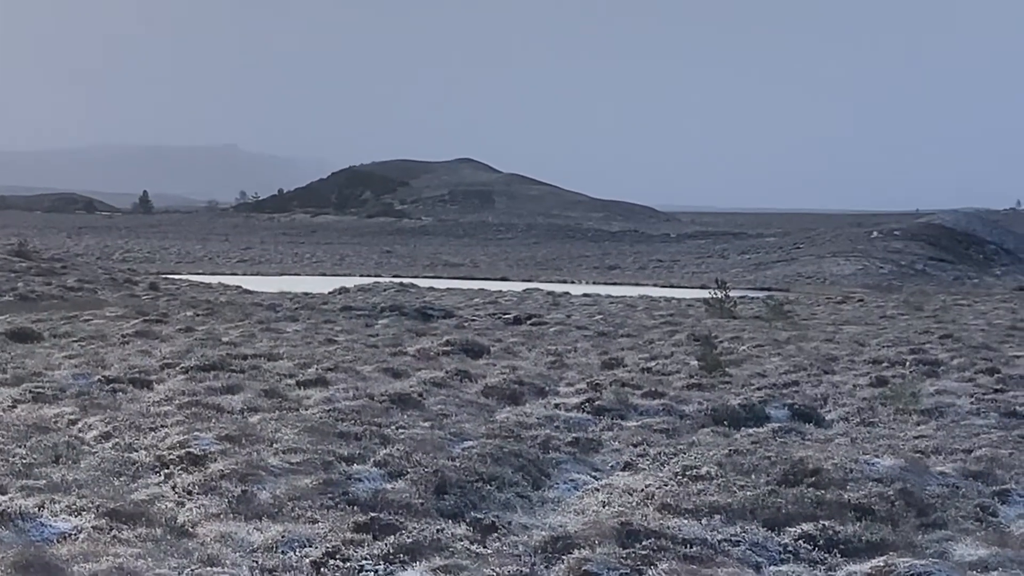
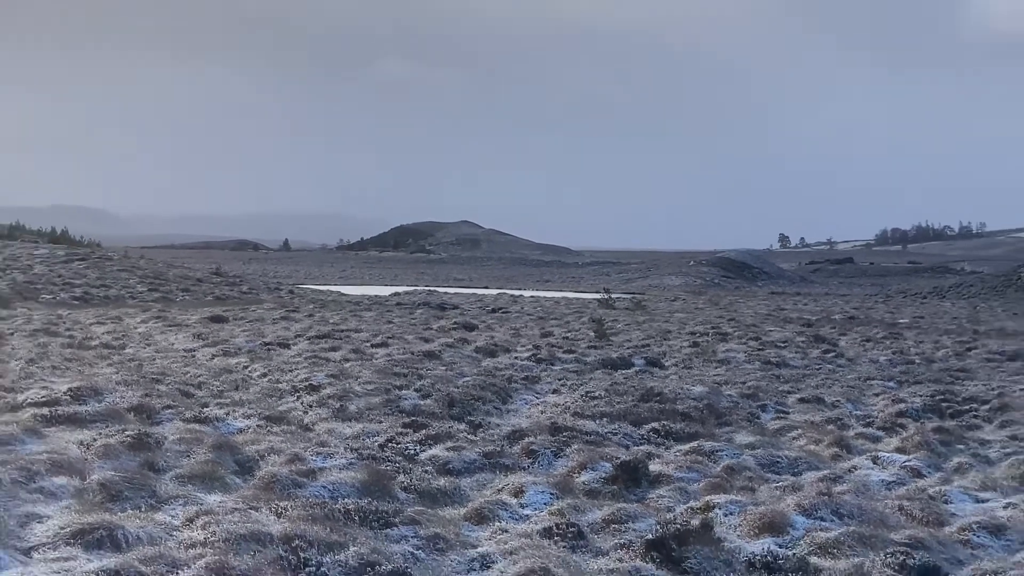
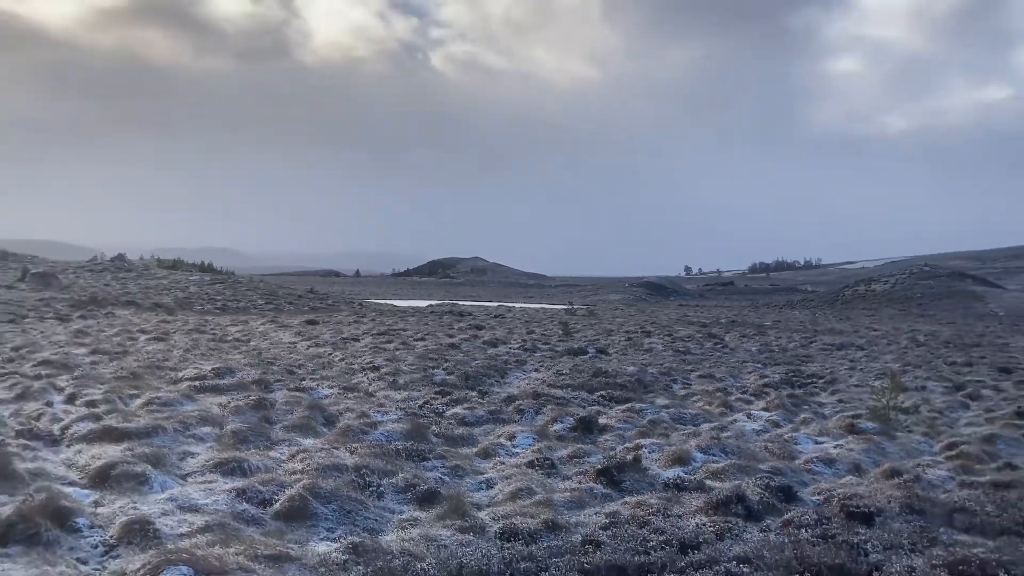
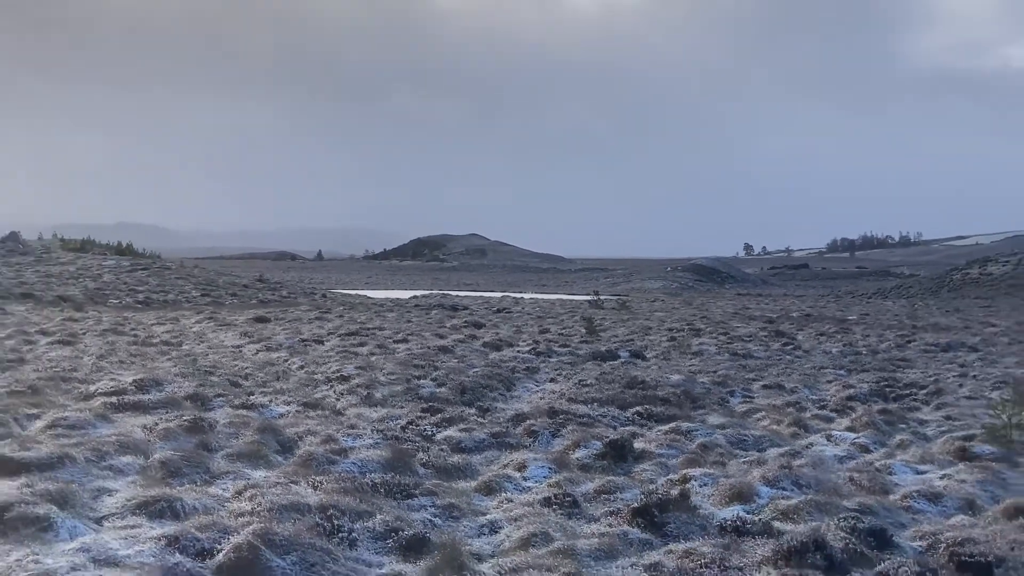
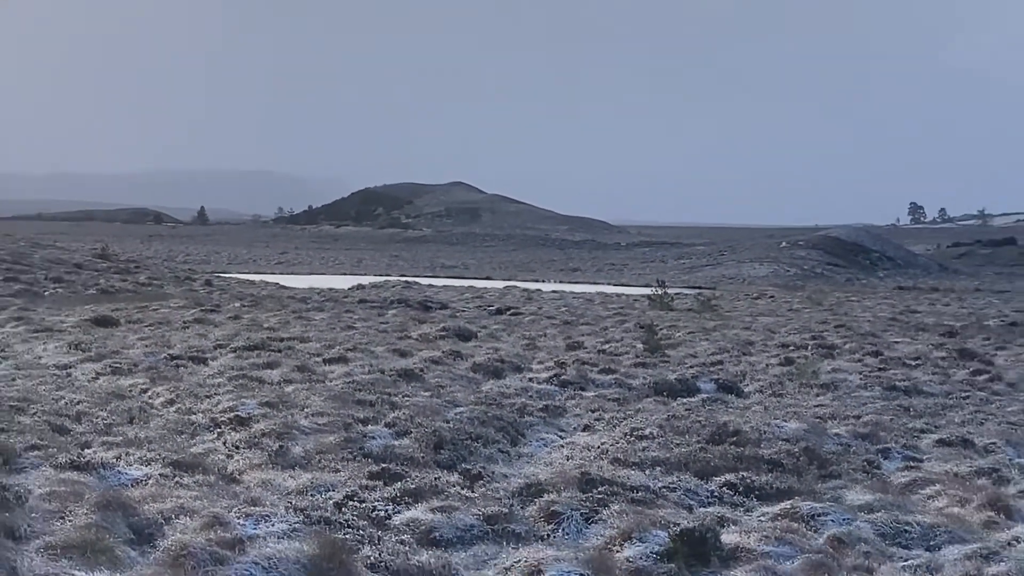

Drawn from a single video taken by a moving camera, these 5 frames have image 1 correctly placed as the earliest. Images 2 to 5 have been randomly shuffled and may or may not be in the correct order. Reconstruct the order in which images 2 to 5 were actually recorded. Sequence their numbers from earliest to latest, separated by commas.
5, 2, 4, 3
